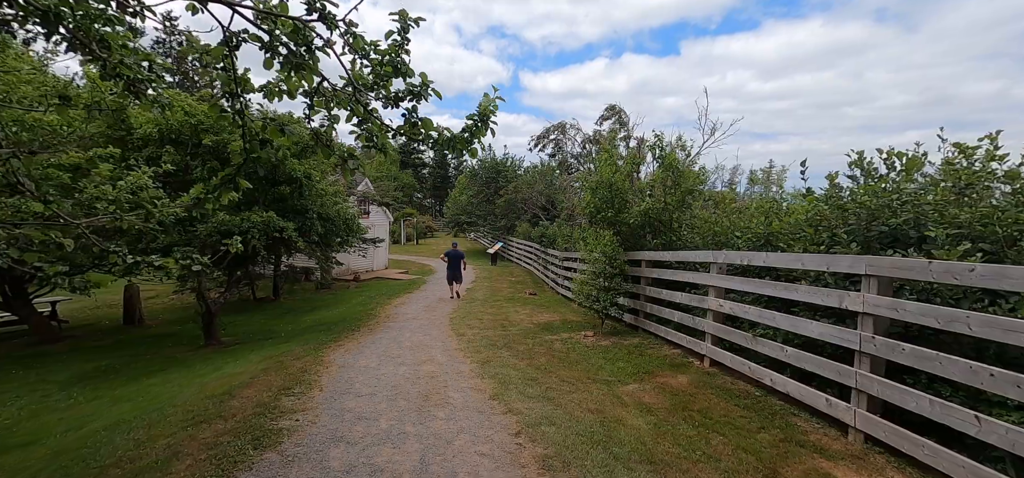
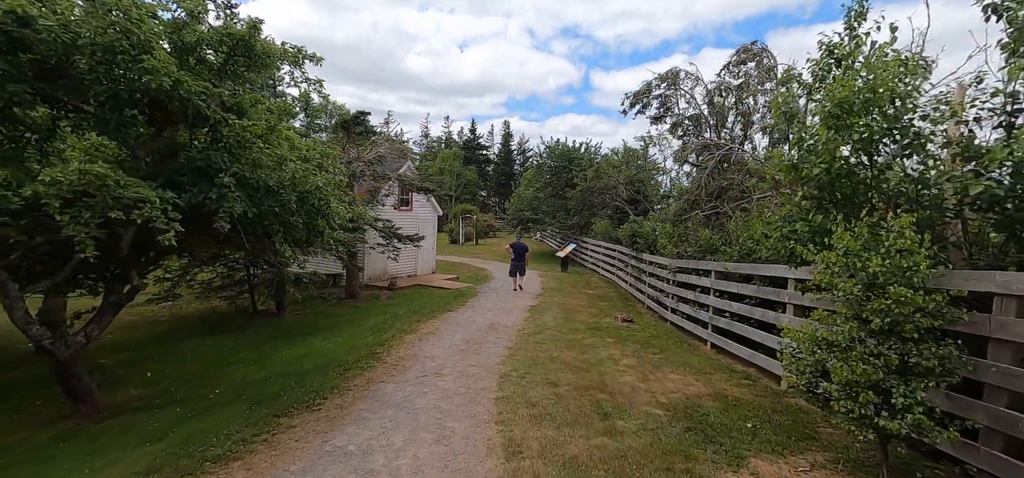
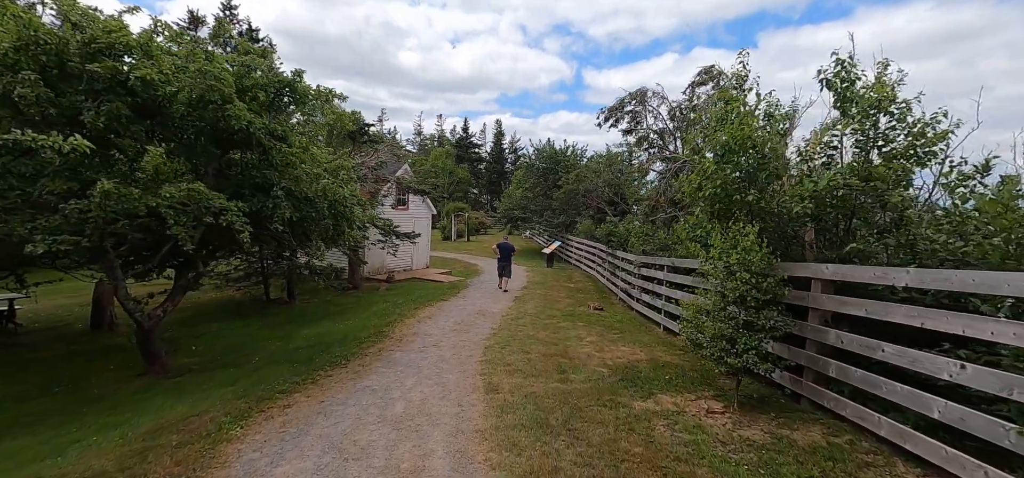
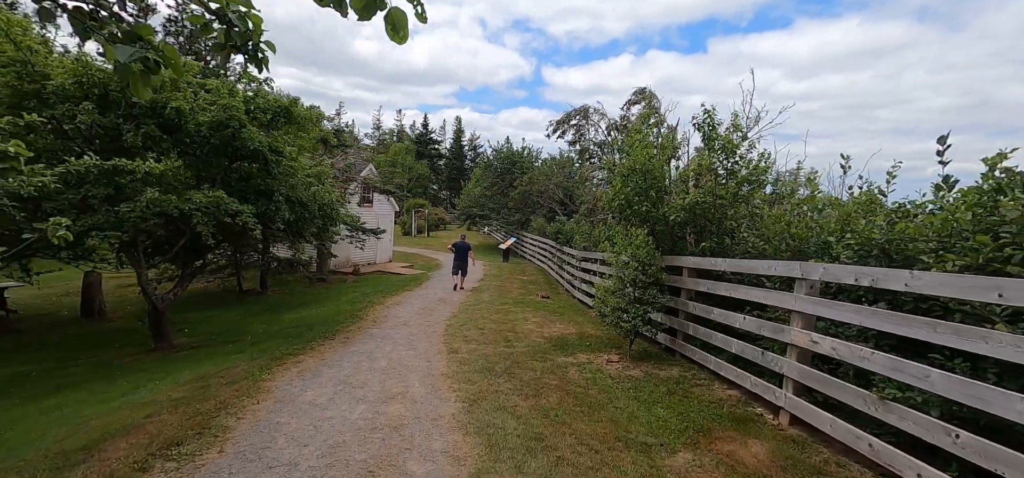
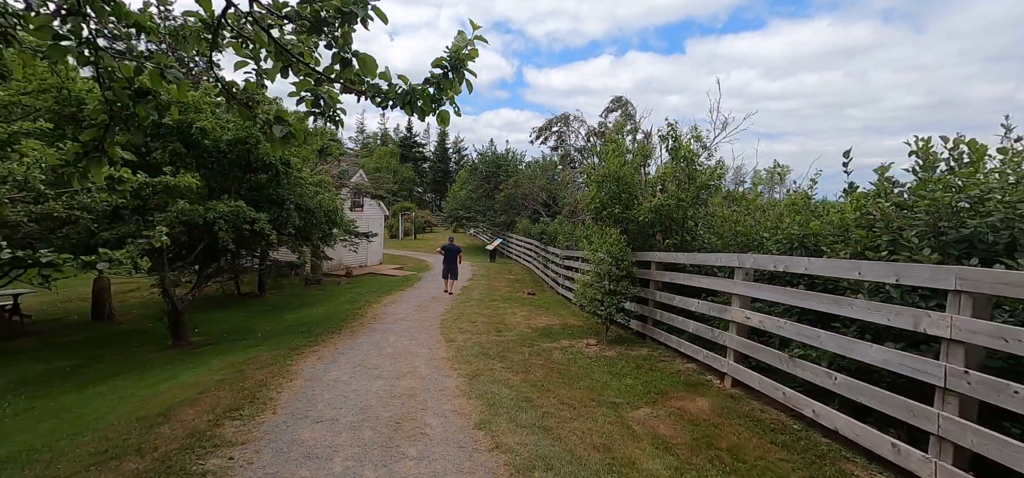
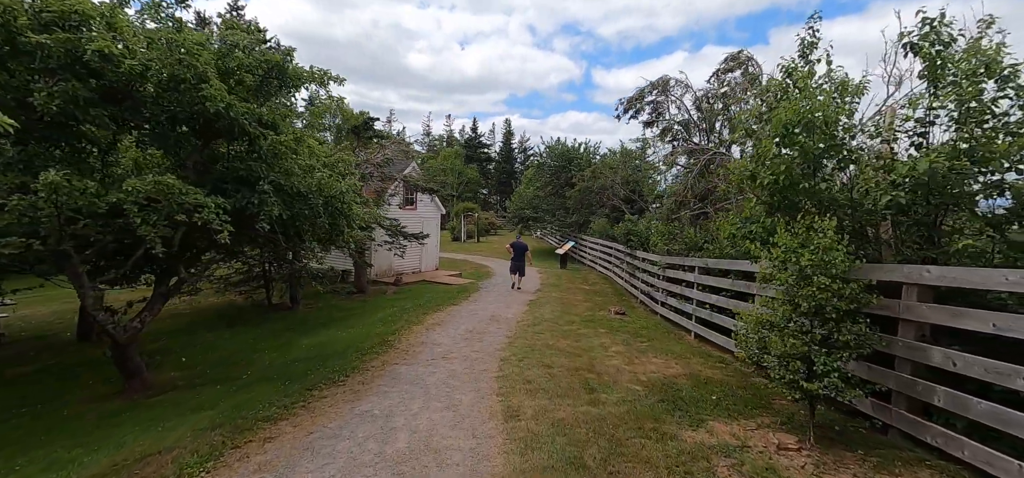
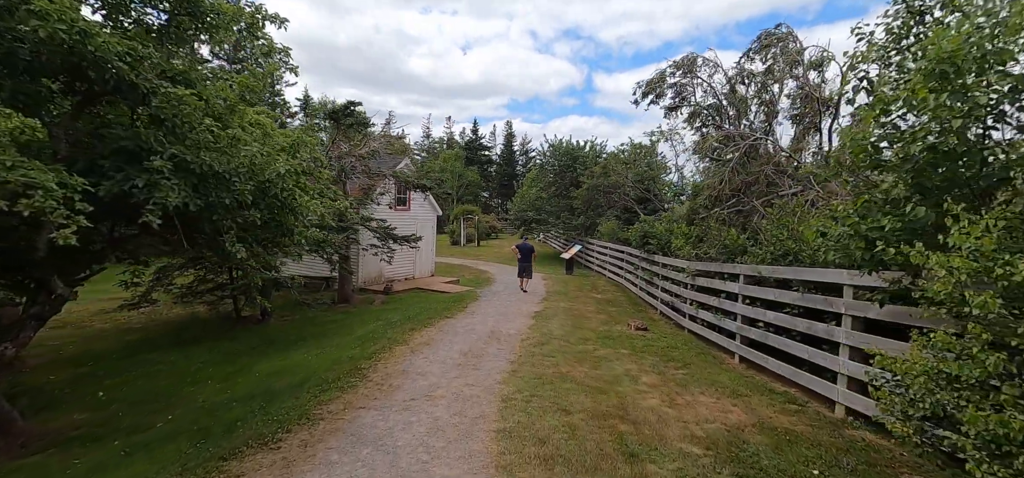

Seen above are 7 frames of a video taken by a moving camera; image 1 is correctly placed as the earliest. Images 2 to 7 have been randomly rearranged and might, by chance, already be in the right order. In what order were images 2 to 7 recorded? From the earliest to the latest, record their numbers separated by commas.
5, 4, 3, 6, 2, 7
